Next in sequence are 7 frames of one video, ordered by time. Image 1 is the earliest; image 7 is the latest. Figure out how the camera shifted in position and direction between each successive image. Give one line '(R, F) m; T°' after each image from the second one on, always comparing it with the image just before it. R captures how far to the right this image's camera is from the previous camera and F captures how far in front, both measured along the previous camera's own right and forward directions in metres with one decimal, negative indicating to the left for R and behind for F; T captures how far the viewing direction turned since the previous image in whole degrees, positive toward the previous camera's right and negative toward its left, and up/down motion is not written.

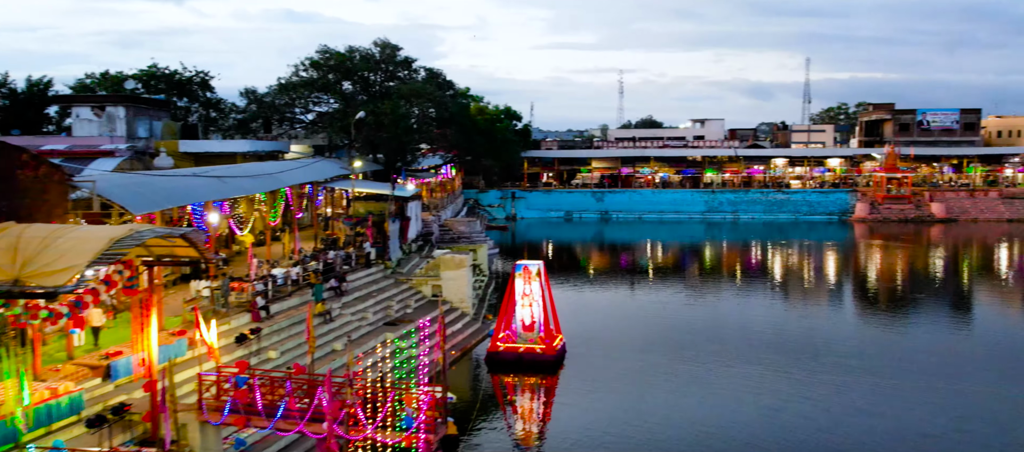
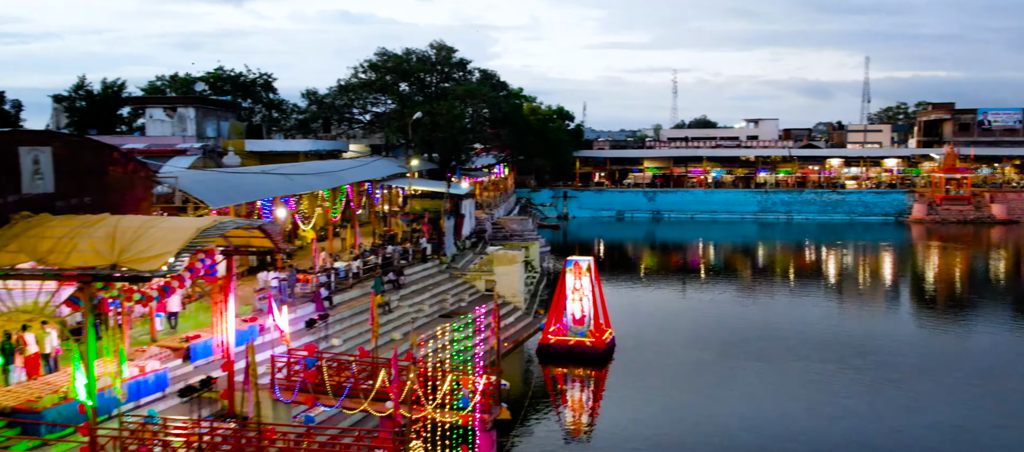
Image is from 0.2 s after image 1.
(0.0, -0.7) m; -3°
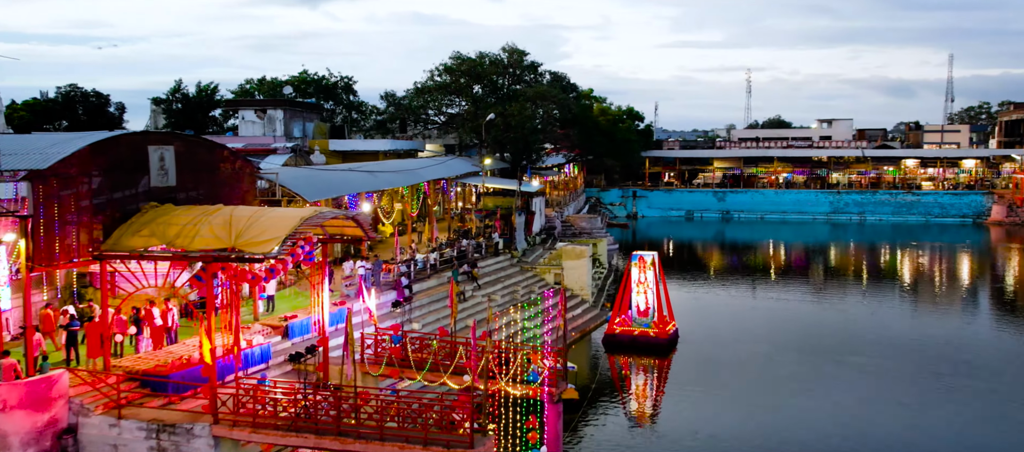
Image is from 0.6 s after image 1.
(+0.1, -1.2) m; -5°
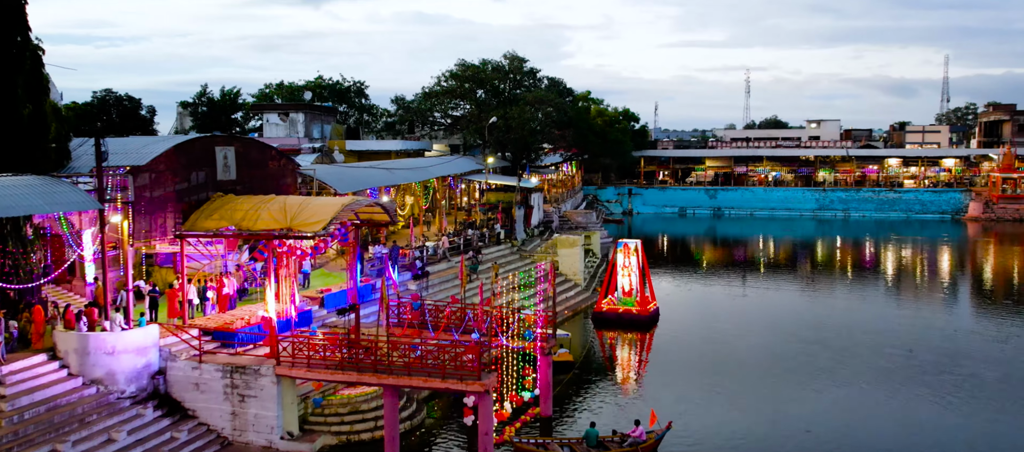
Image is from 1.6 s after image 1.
(+0.1, -3.0) m; 0°
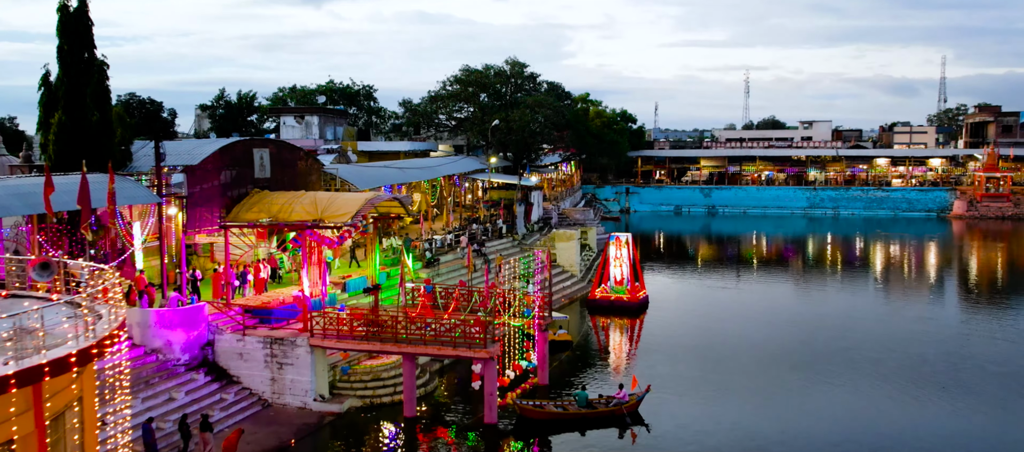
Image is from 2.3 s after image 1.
(0.0, -2.2) m; 0°
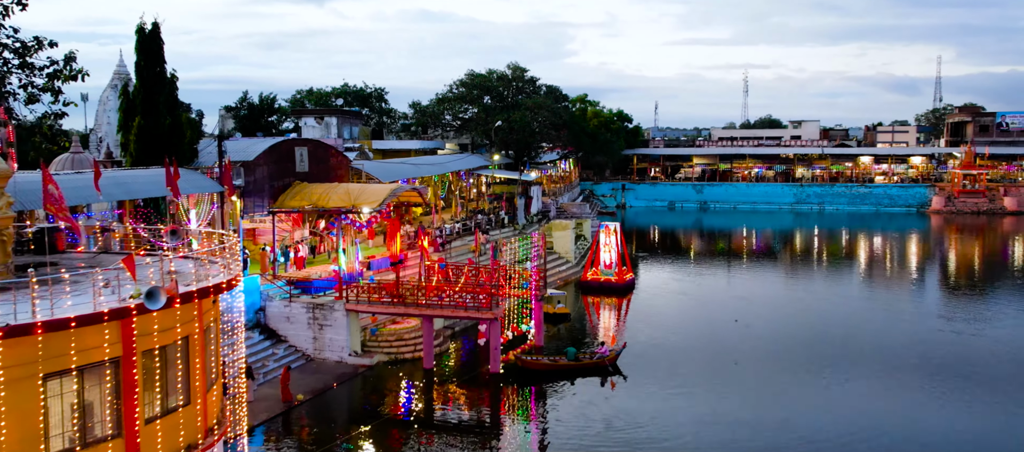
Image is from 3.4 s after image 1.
(0.0, -3.4) m; 0°
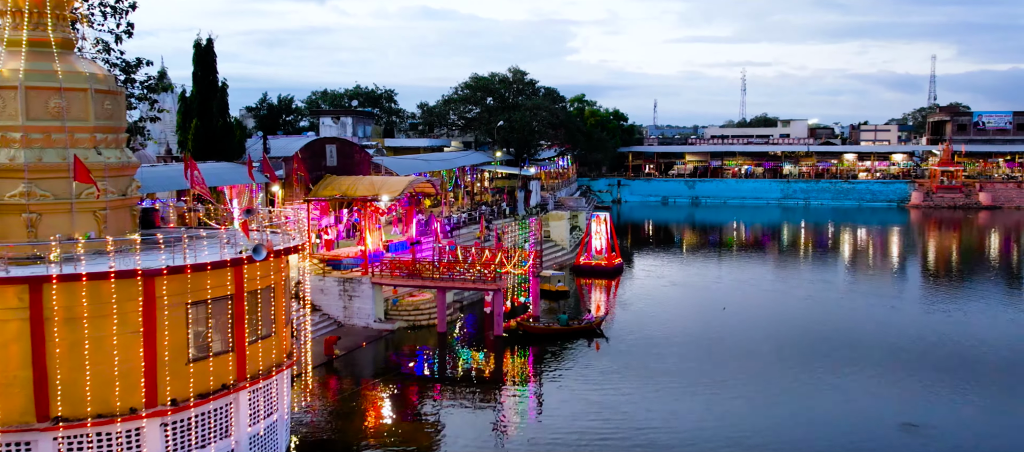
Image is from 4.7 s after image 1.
(0.0, -3.5) m; 0°
